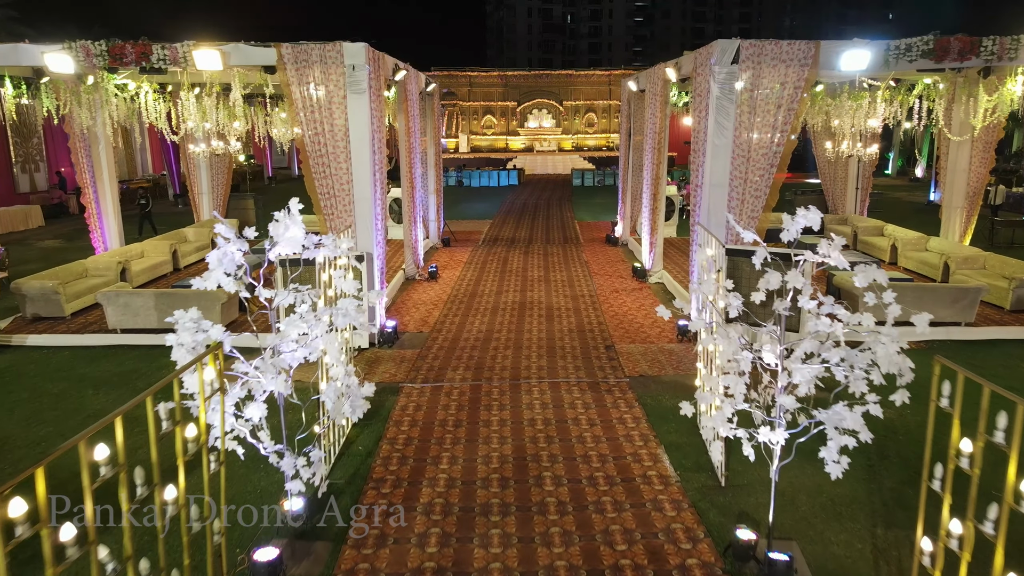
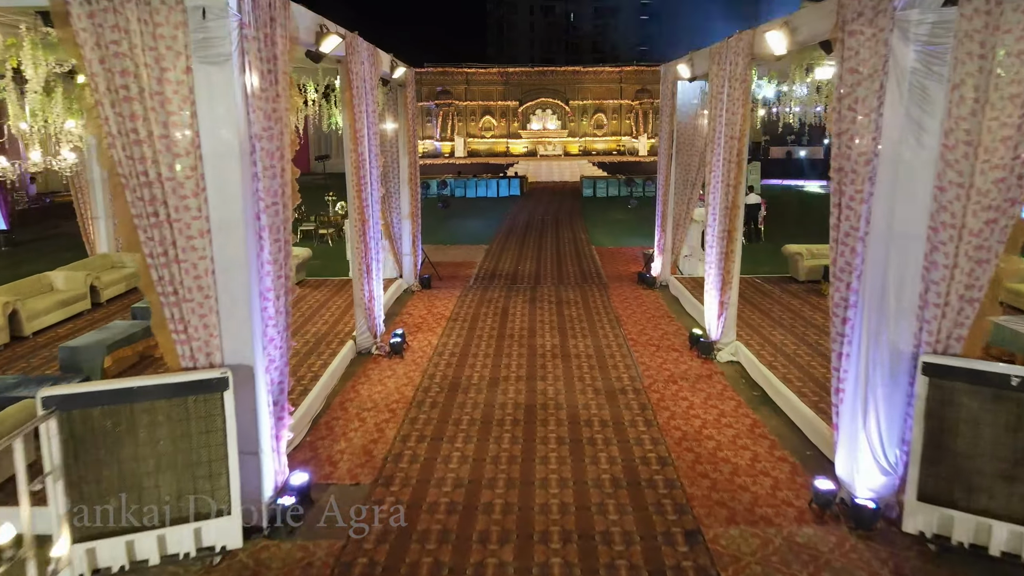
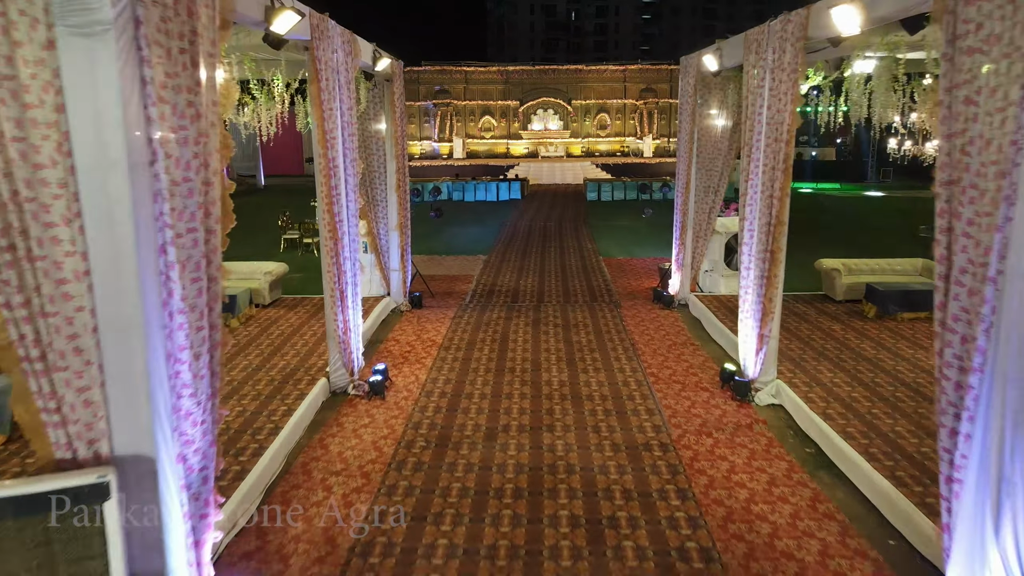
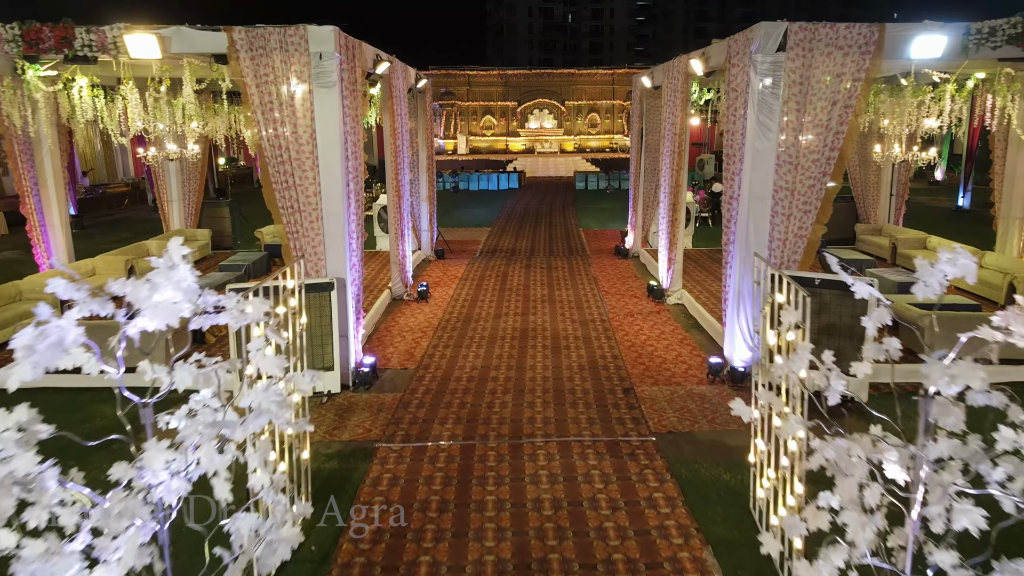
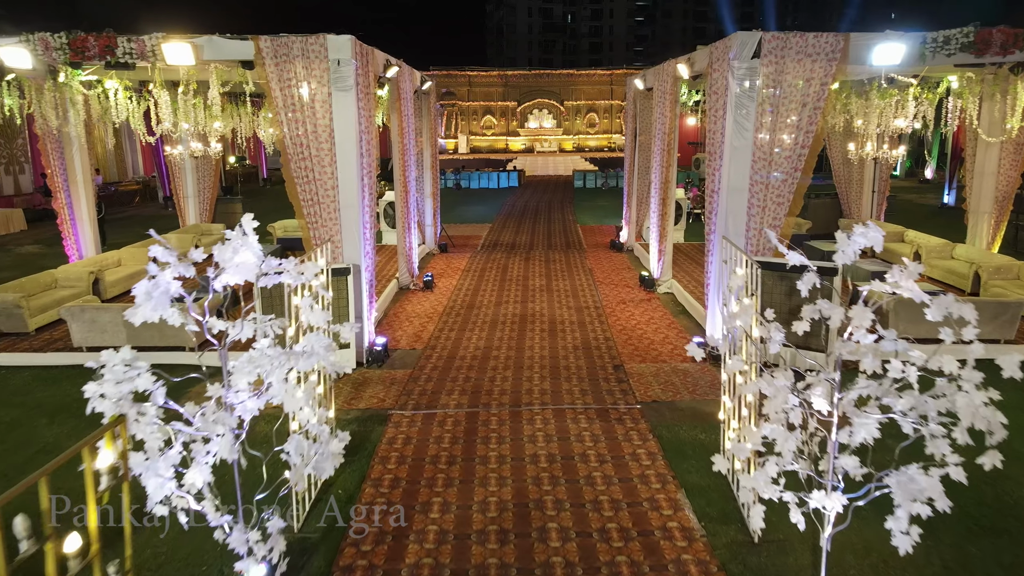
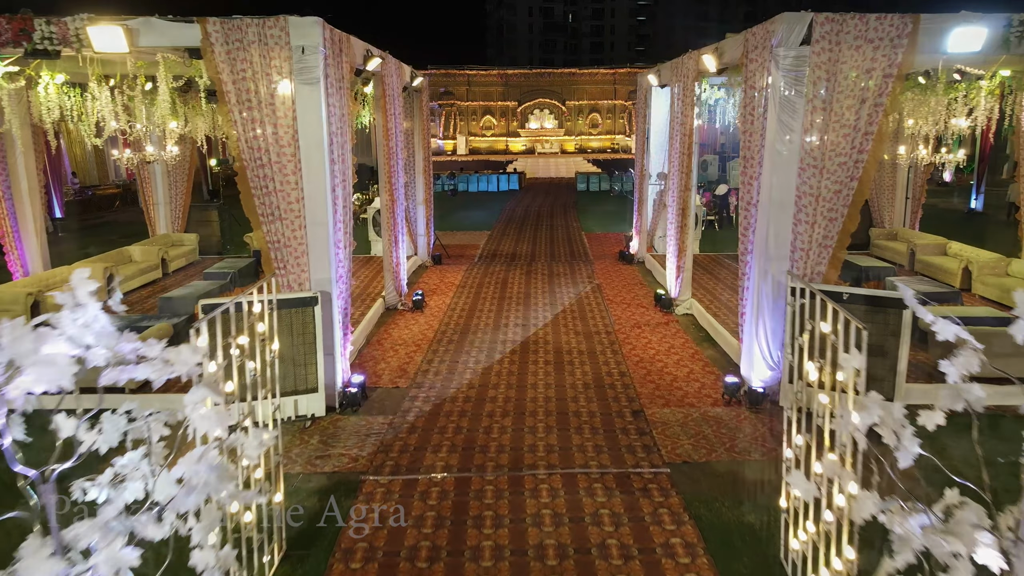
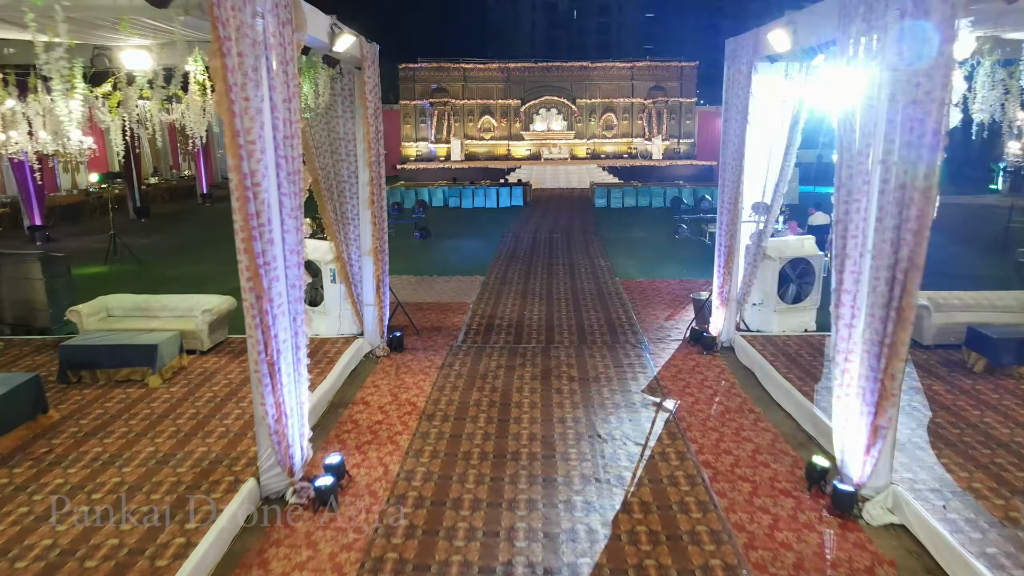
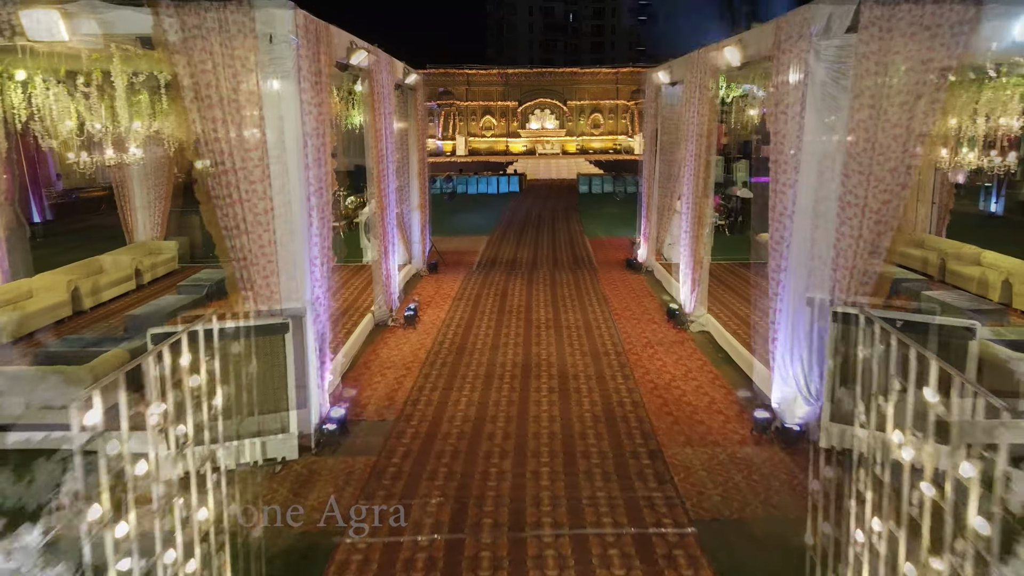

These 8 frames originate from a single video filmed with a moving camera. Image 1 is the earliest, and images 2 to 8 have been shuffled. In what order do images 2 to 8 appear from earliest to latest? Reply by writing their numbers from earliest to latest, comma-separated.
5, 4, 6, 8, 2, 3, 7
